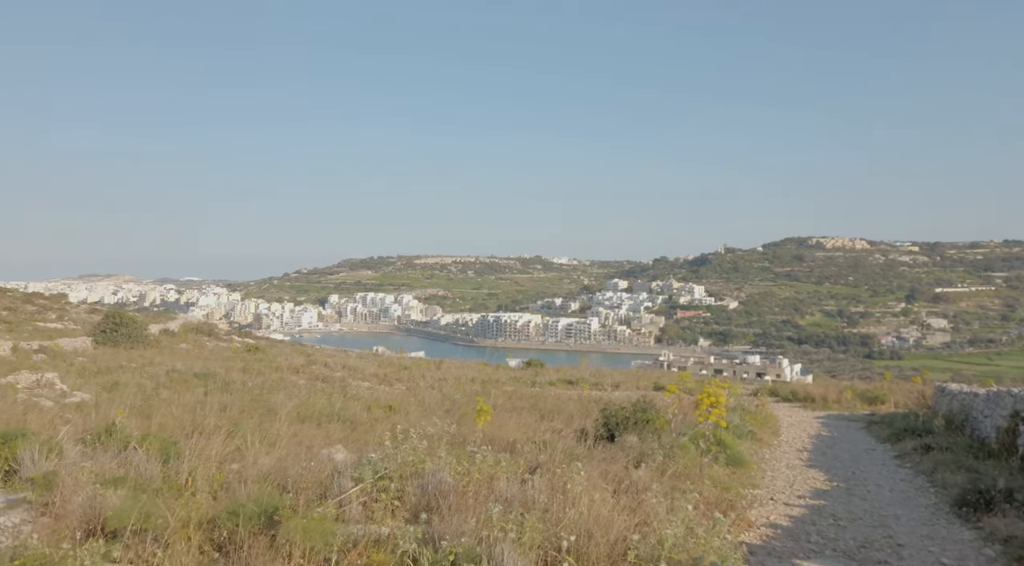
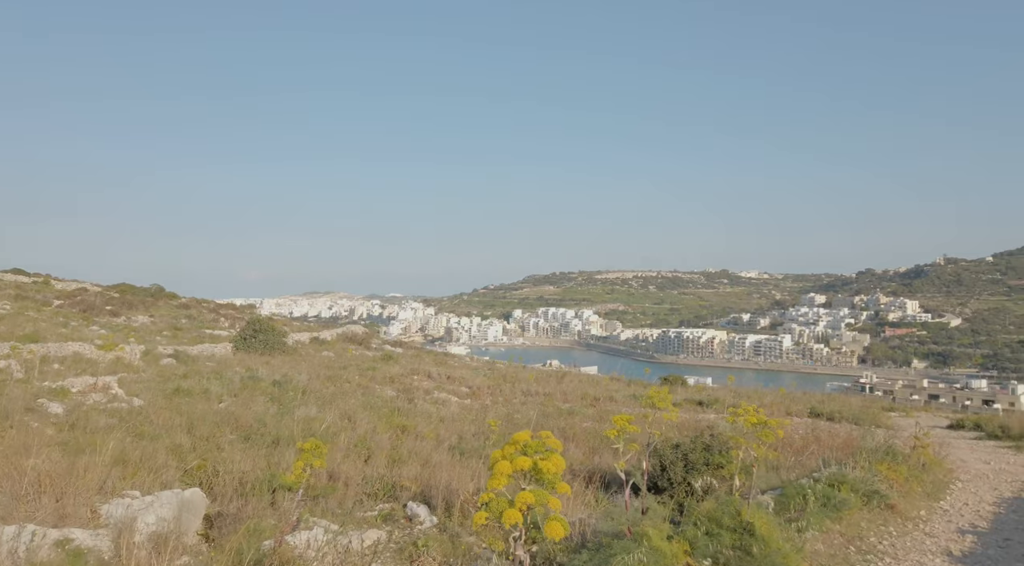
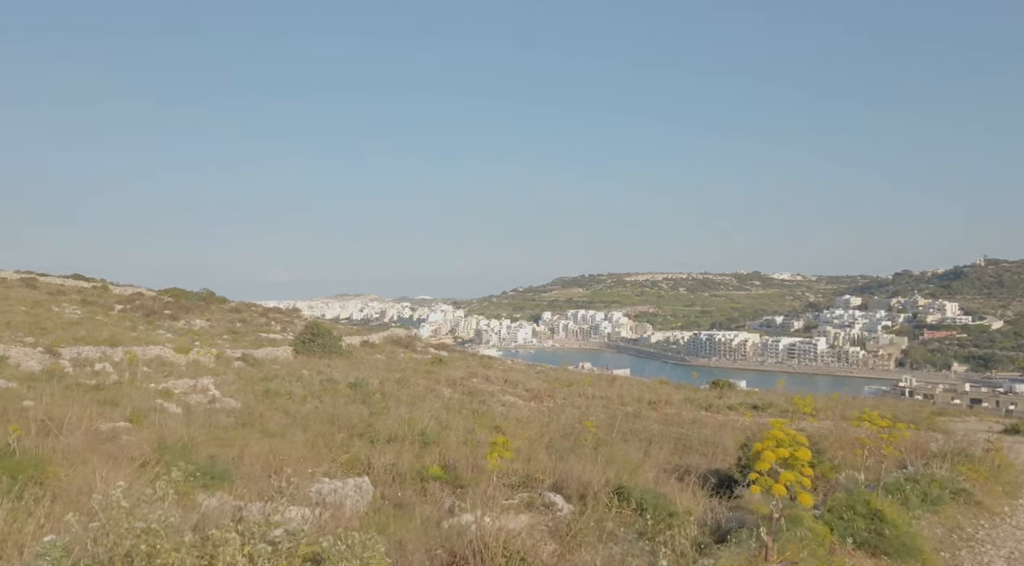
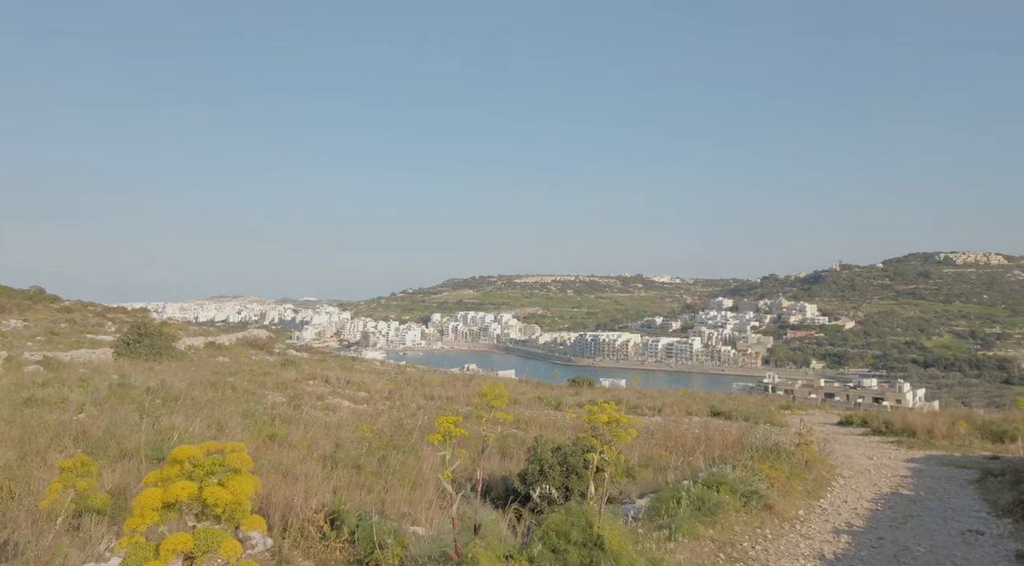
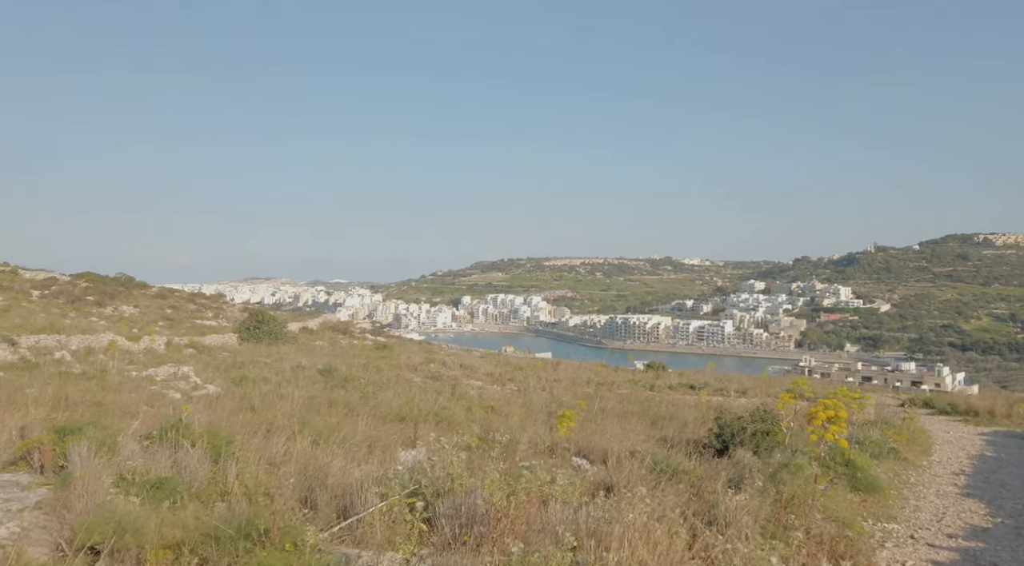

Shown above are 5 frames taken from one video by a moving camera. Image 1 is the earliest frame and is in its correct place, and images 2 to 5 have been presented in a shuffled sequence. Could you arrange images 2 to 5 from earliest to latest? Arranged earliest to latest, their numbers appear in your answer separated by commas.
5, 3, 2, 4
